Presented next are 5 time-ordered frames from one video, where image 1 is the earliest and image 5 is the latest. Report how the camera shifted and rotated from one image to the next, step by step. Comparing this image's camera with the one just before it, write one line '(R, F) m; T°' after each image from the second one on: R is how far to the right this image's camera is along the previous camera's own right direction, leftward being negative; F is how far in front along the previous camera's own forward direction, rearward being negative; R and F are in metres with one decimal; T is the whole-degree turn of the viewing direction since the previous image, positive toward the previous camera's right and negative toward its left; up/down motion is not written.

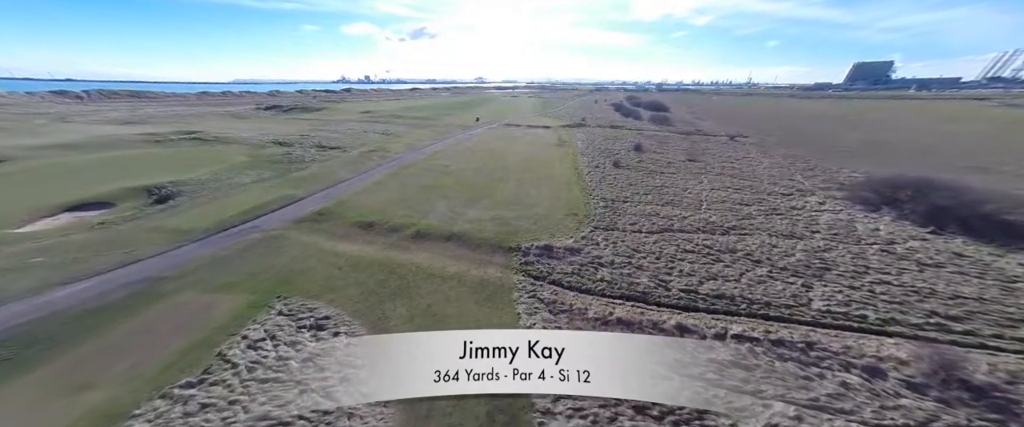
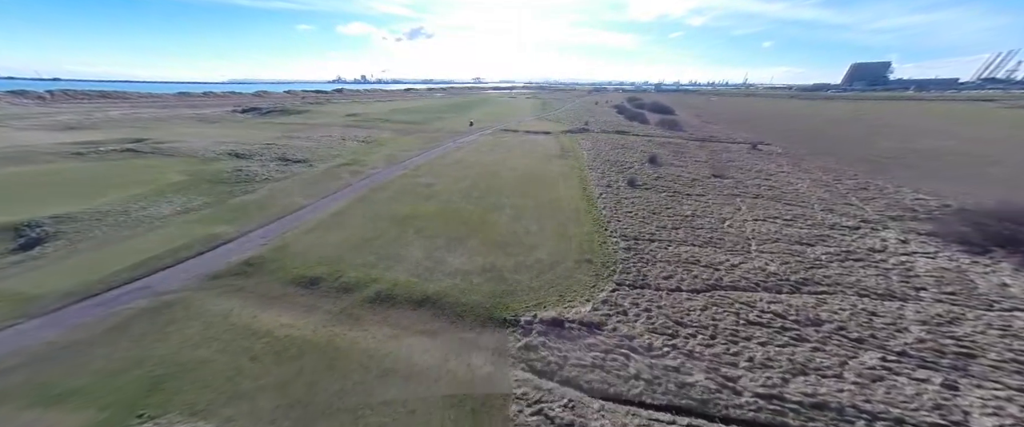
(+0.1, +4.8) m; +1°
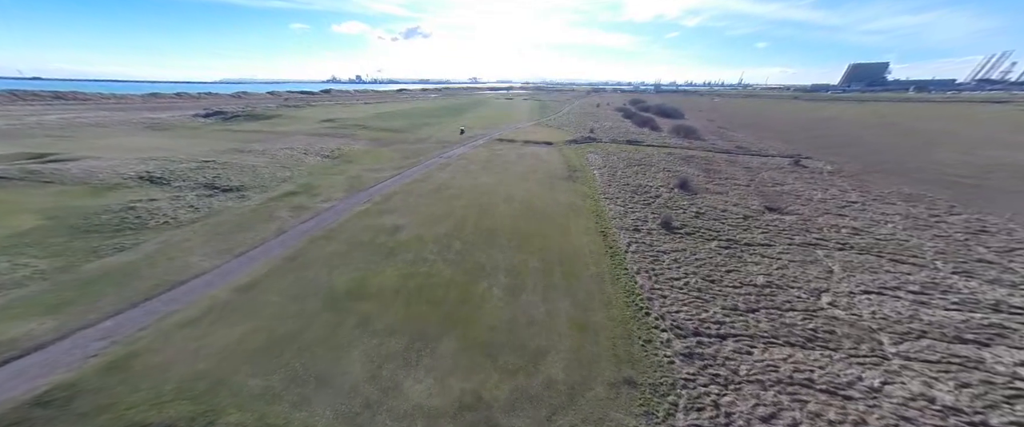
(0.0, +5.6) m; +1°
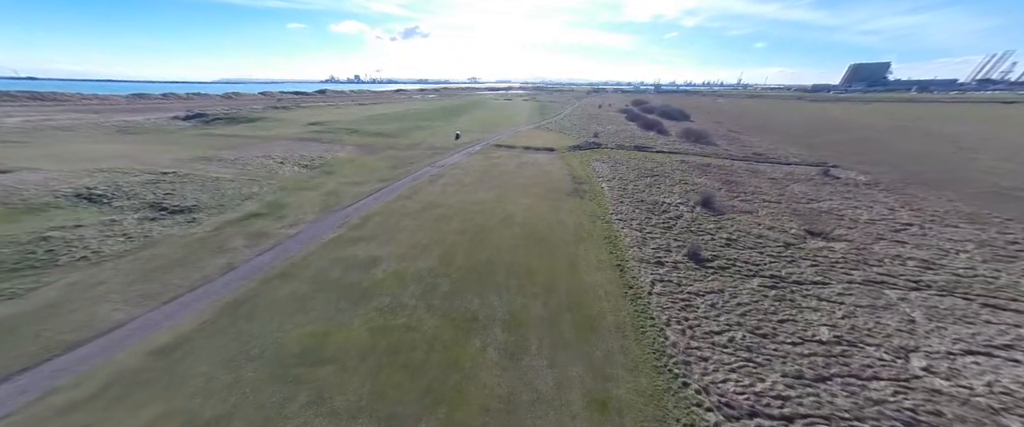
(0.0, +2.7) m; 0°
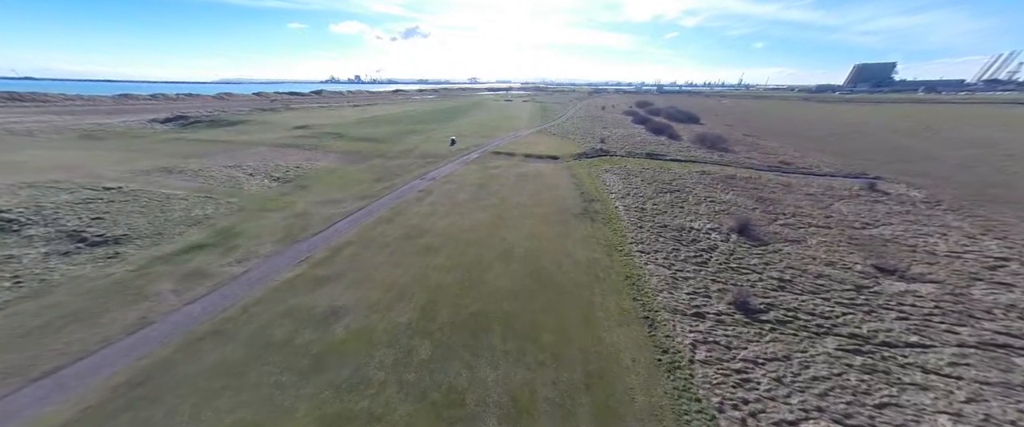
(0.0, +3.0) m; 0°
